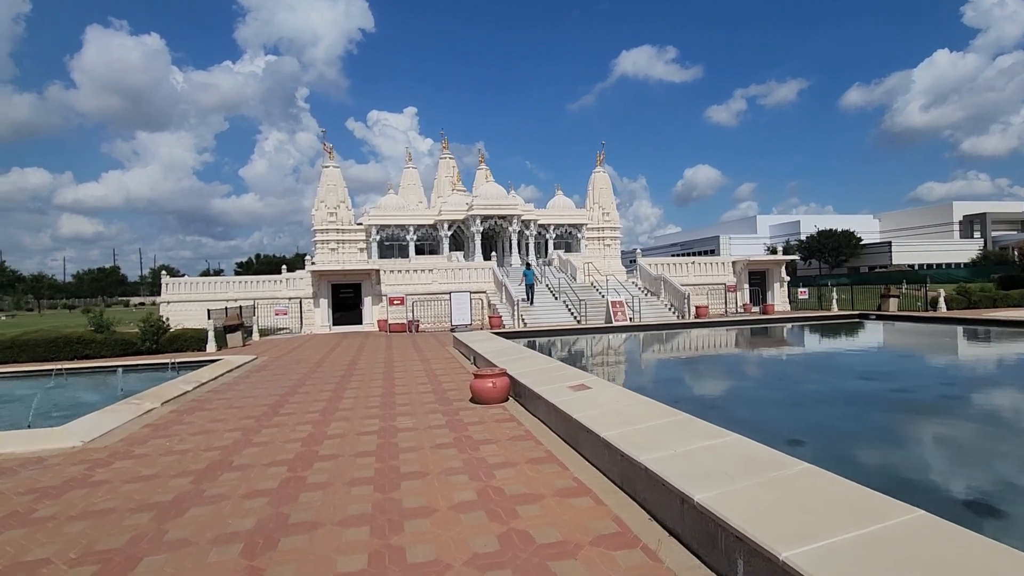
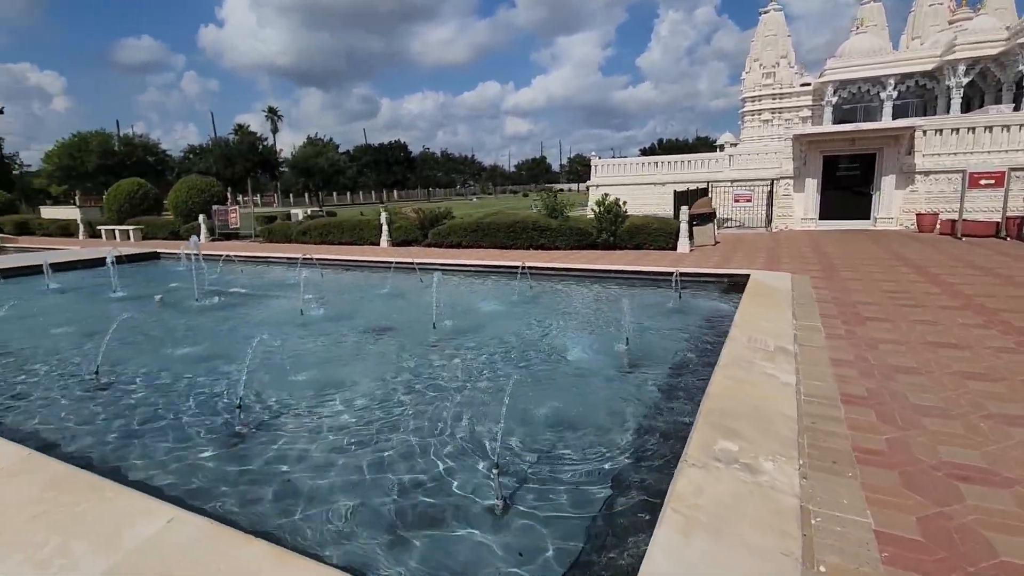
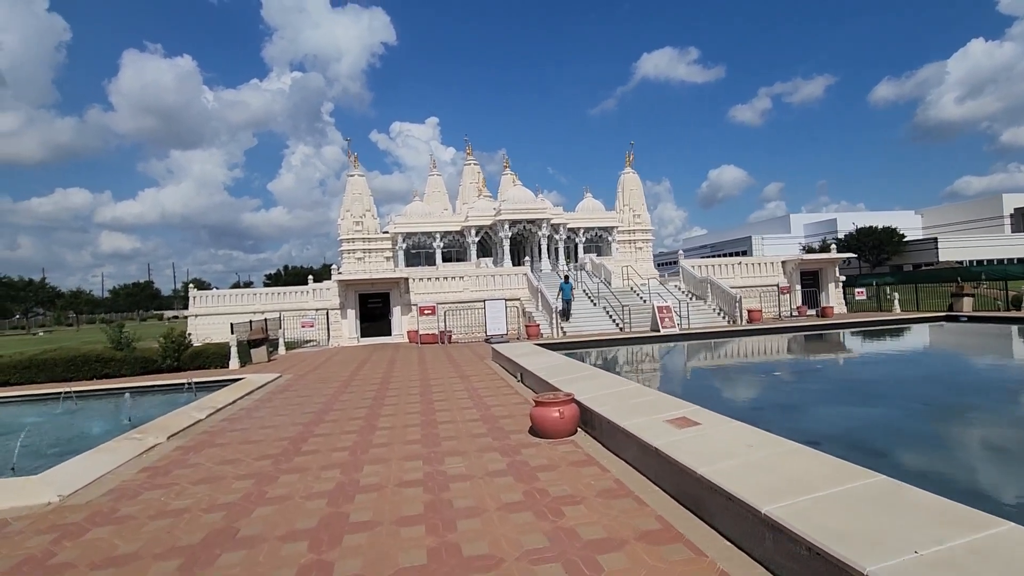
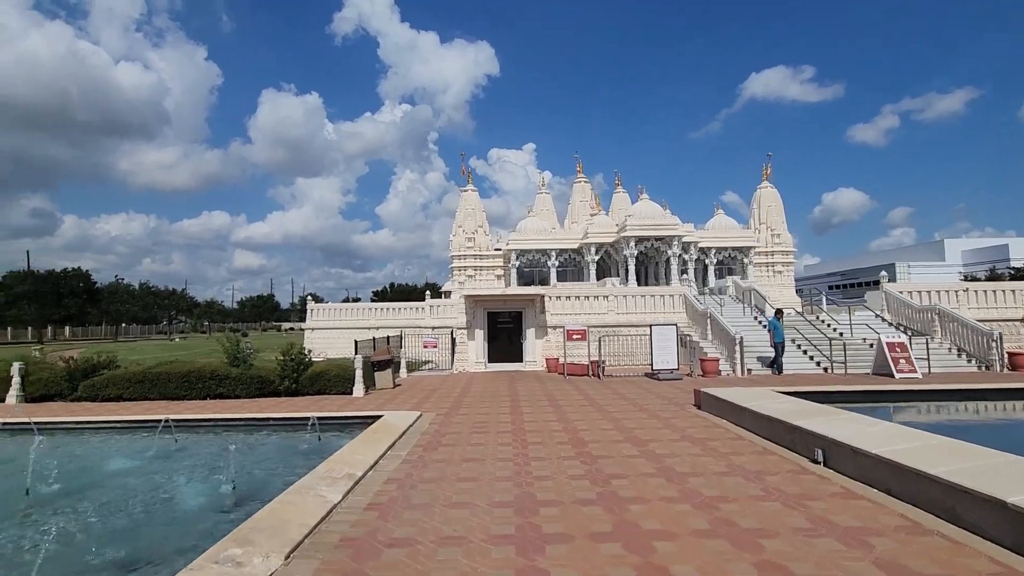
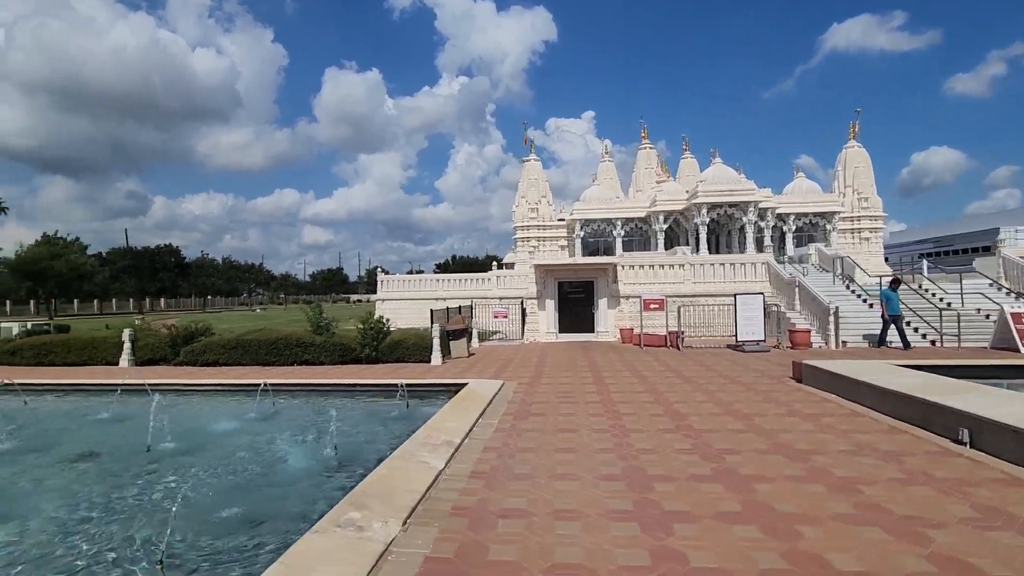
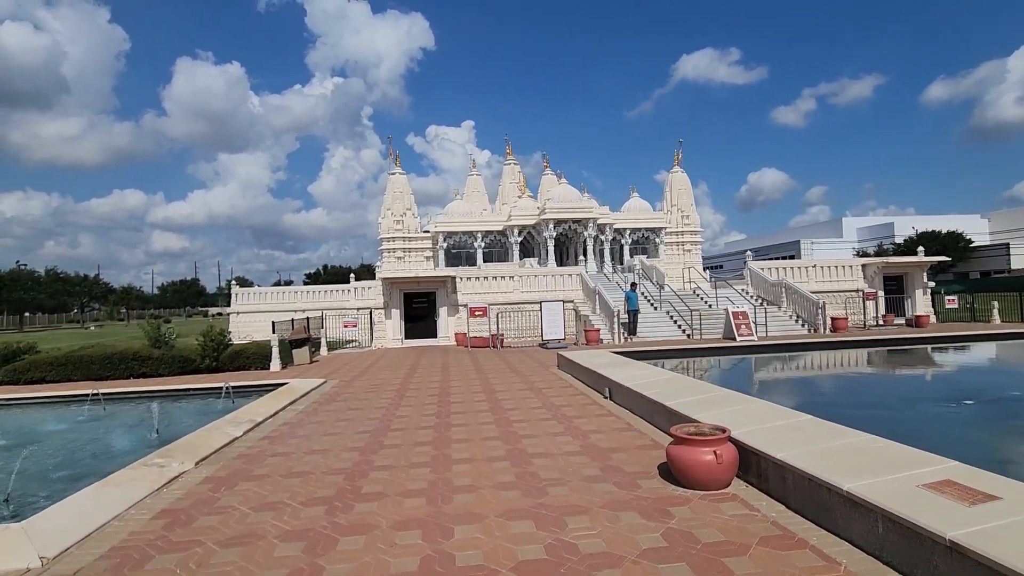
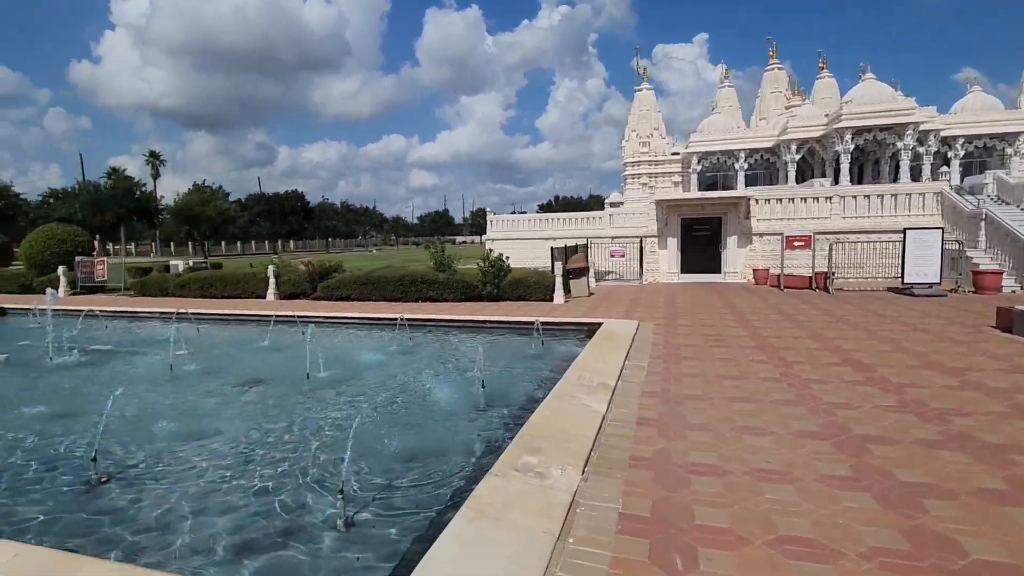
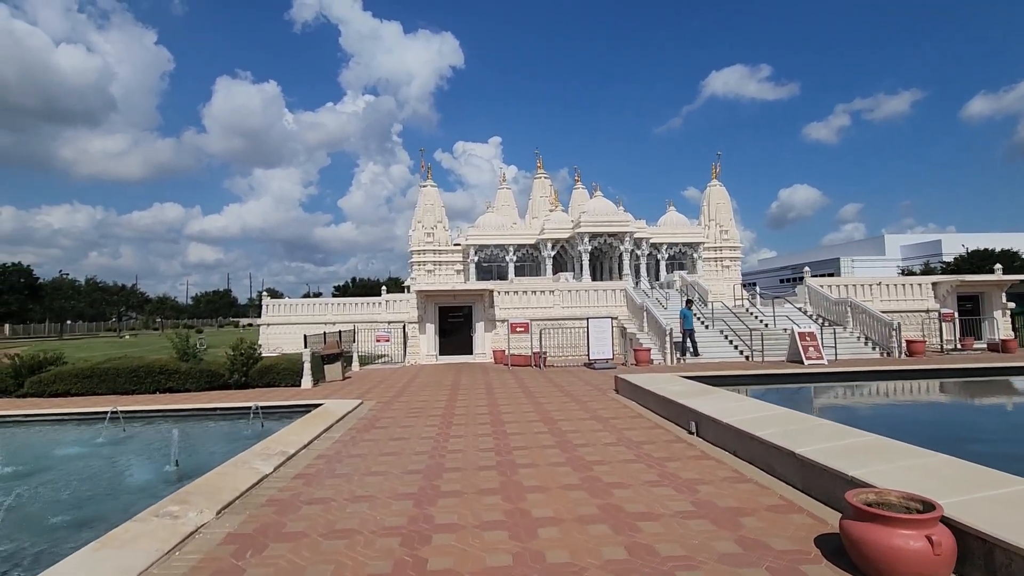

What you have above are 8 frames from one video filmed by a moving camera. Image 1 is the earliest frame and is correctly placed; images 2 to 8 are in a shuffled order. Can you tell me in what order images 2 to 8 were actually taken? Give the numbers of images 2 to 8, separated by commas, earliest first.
3, 6, 8, 4, 5, 7, 2
